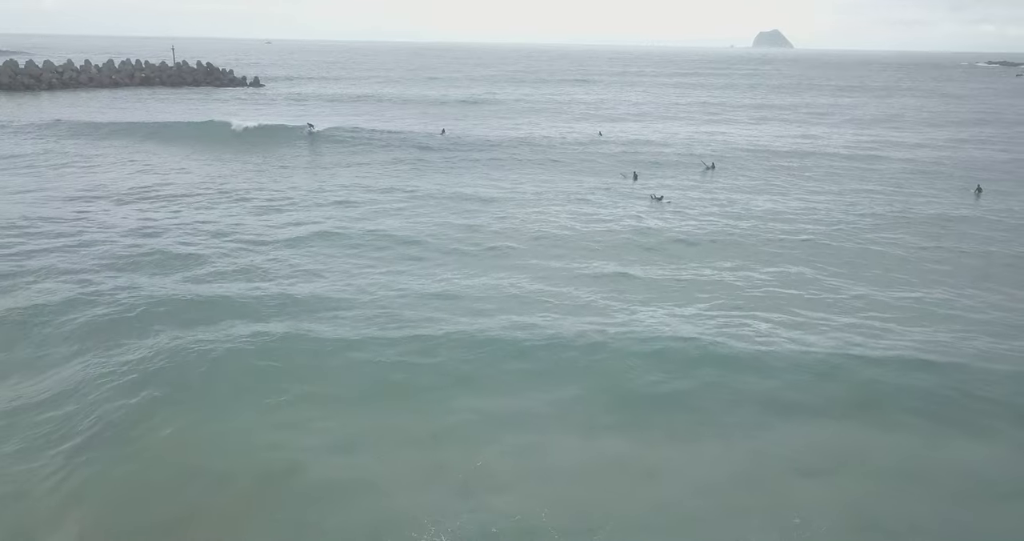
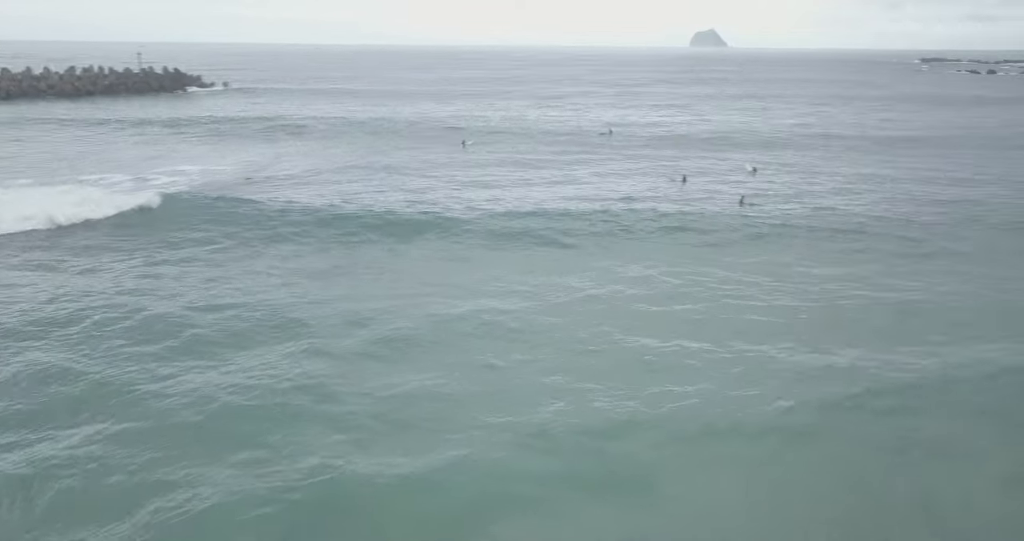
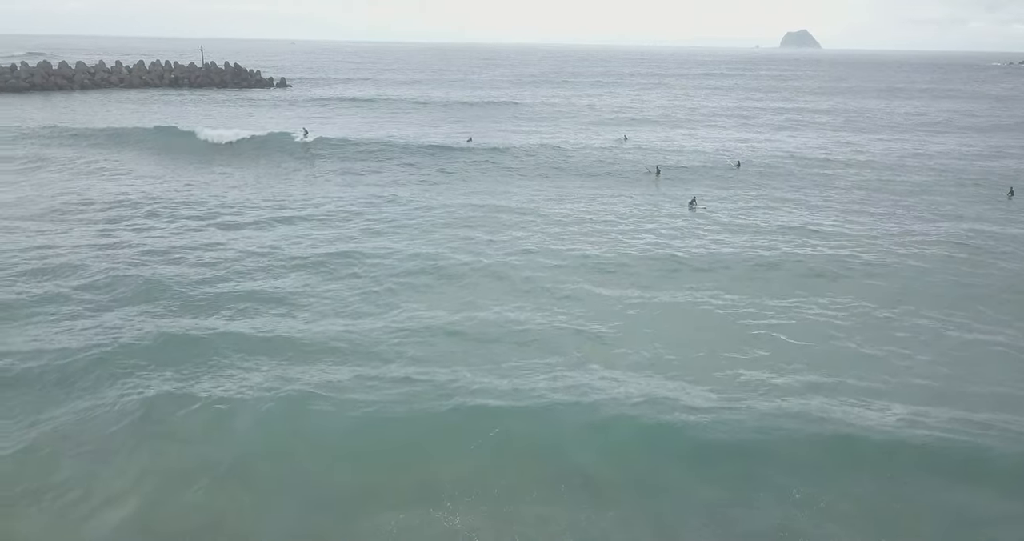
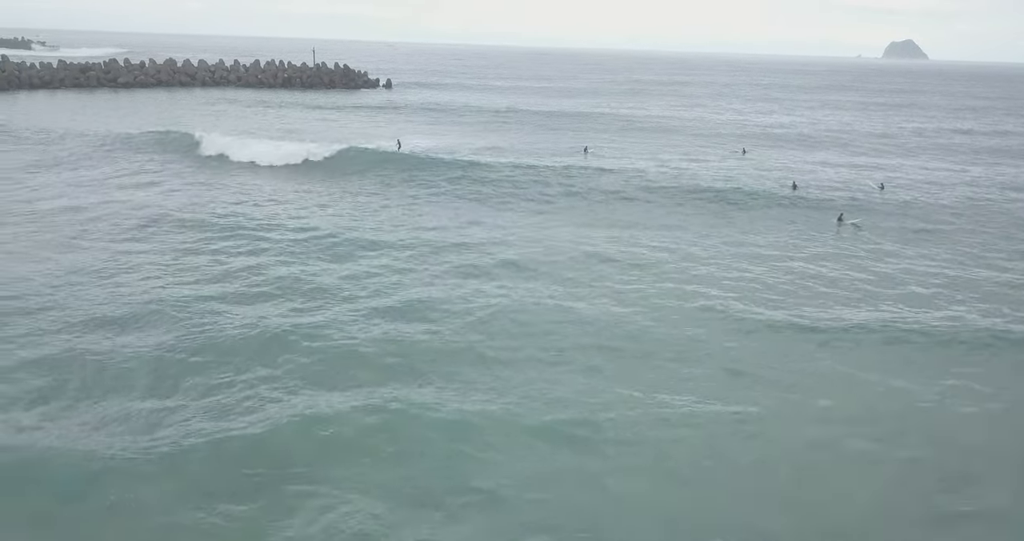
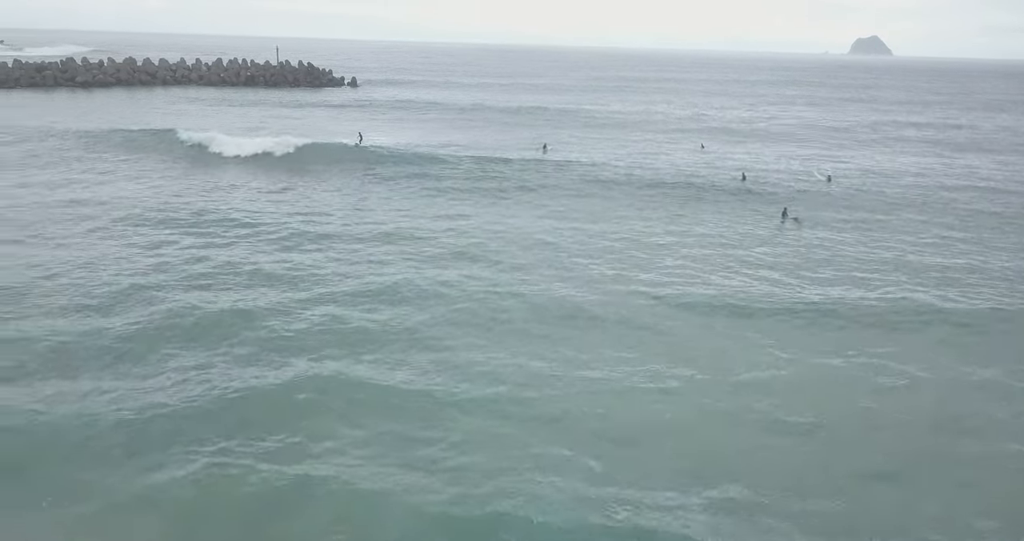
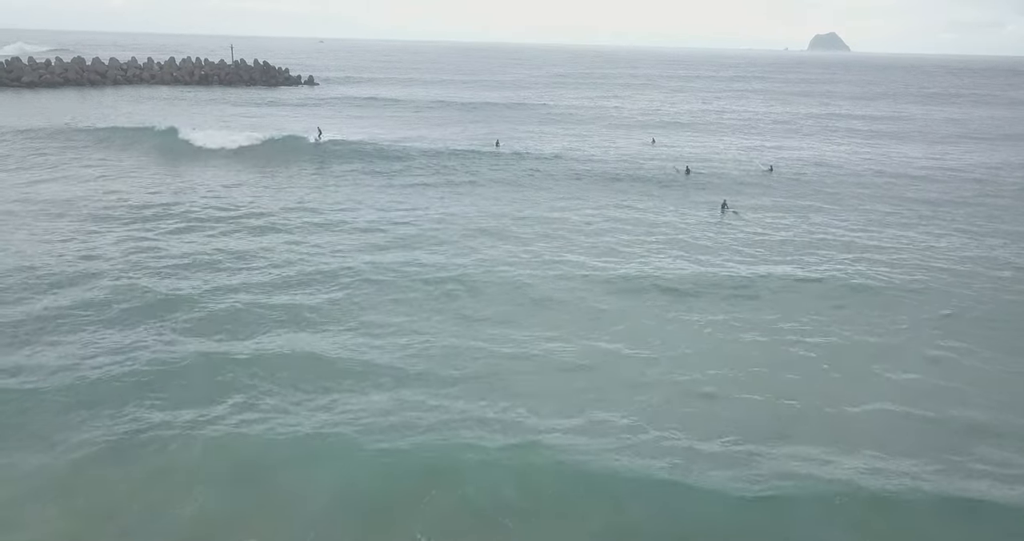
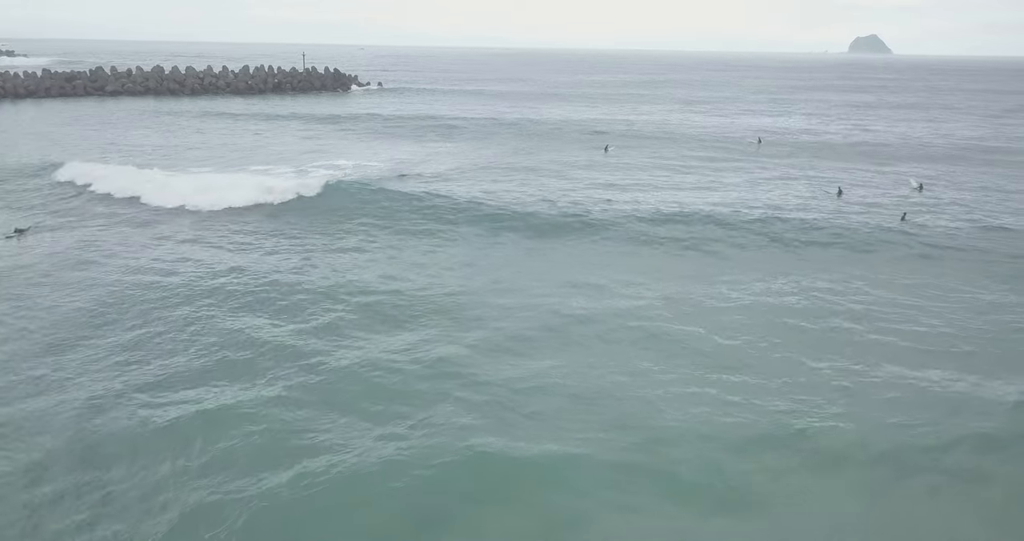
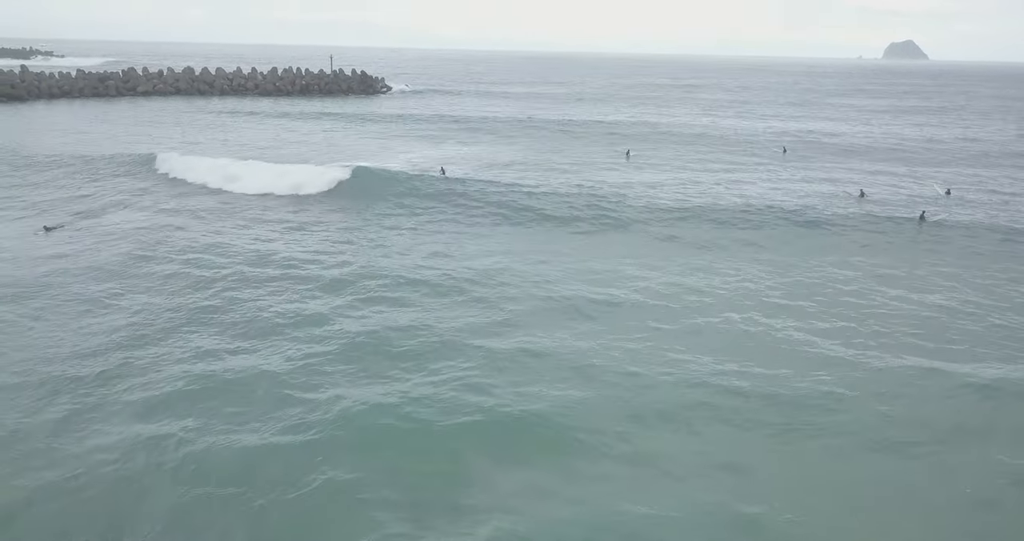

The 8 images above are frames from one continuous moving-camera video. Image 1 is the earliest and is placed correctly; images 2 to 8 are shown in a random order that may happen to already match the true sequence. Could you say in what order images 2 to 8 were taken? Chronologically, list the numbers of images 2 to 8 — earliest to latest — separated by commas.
3, 6, 5, 4, 8, 7, 2
